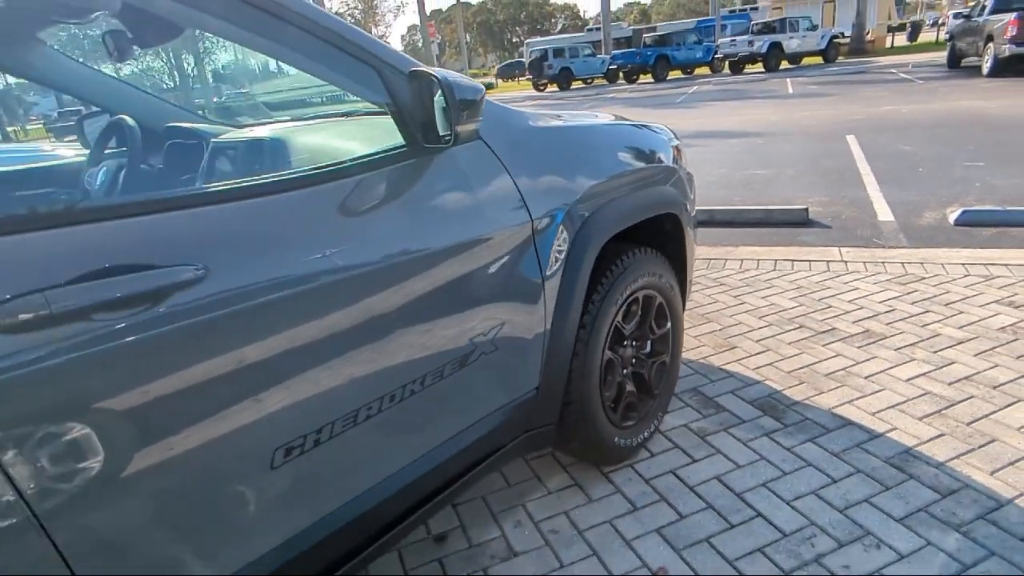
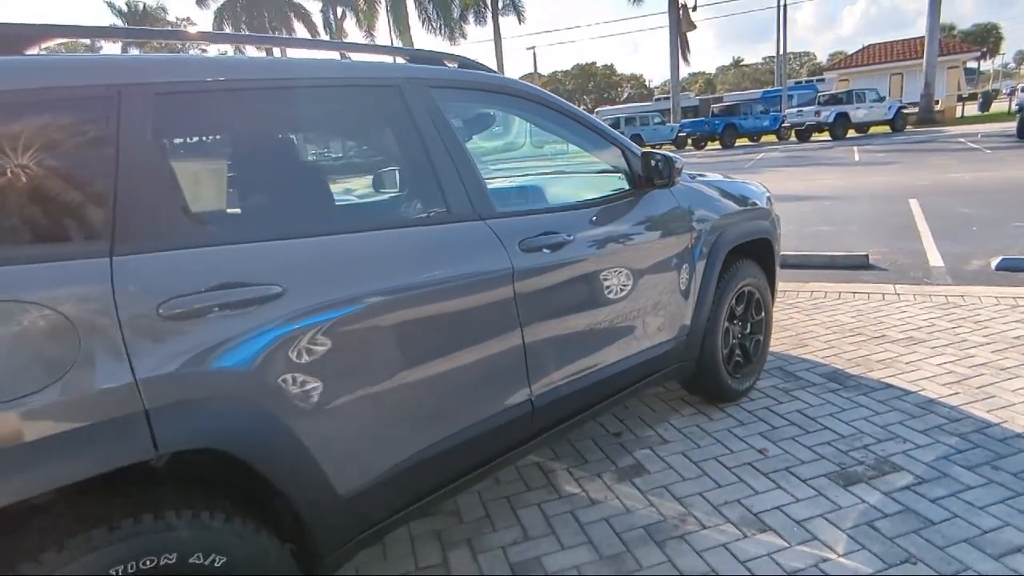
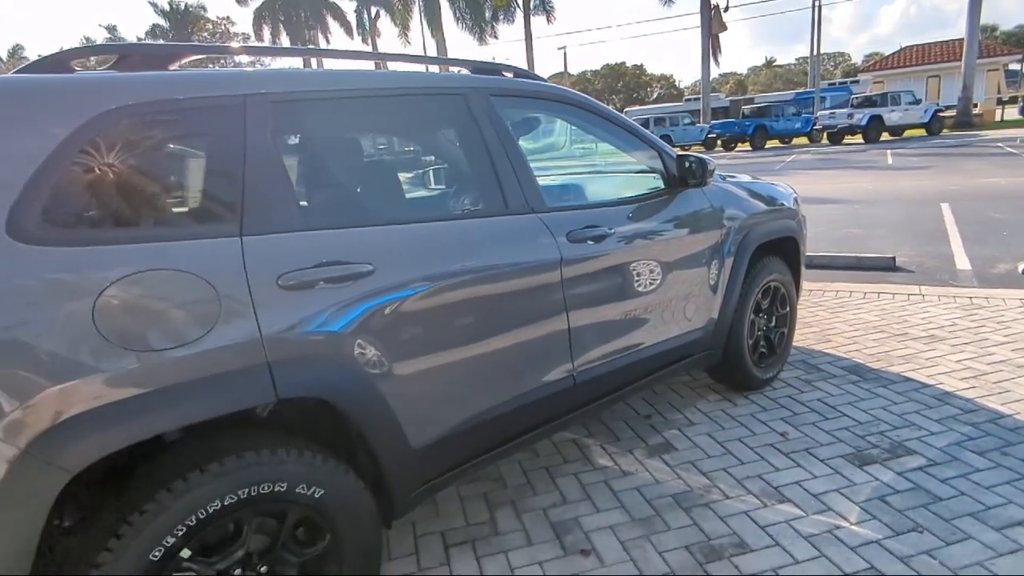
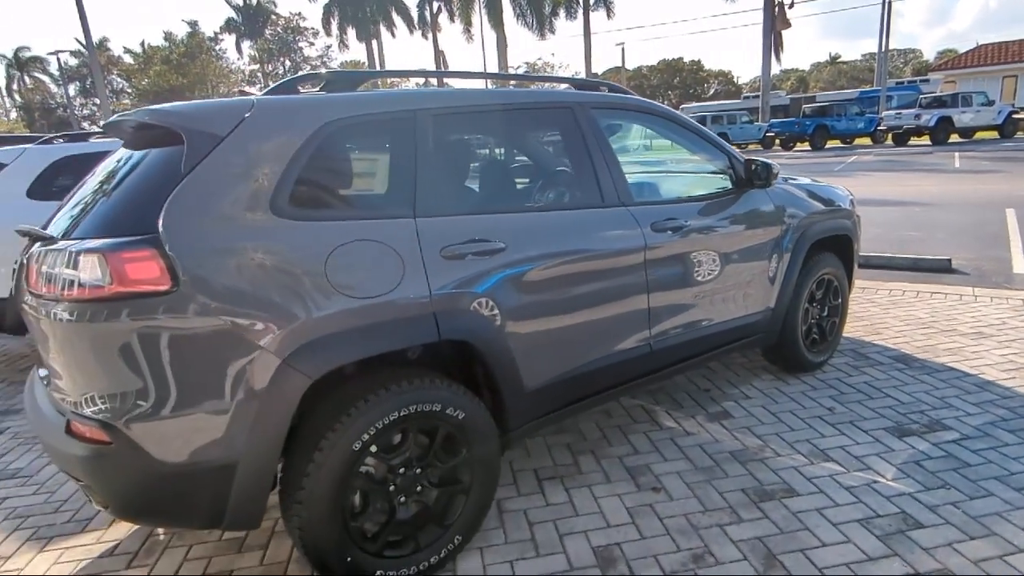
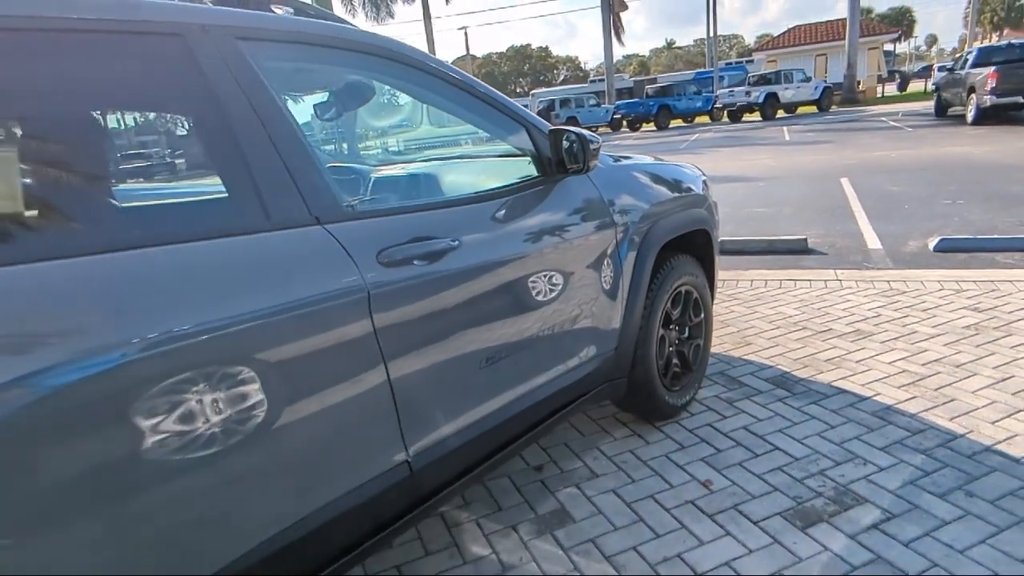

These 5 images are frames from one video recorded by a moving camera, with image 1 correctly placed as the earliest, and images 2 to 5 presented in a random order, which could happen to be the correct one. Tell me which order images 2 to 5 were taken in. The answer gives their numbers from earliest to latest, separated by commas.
5, 2, 3, 4
